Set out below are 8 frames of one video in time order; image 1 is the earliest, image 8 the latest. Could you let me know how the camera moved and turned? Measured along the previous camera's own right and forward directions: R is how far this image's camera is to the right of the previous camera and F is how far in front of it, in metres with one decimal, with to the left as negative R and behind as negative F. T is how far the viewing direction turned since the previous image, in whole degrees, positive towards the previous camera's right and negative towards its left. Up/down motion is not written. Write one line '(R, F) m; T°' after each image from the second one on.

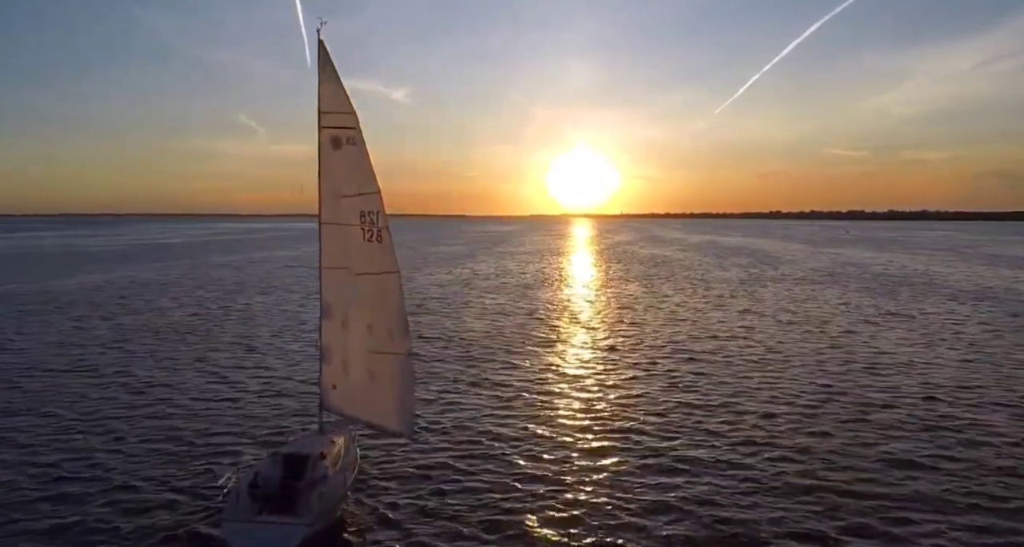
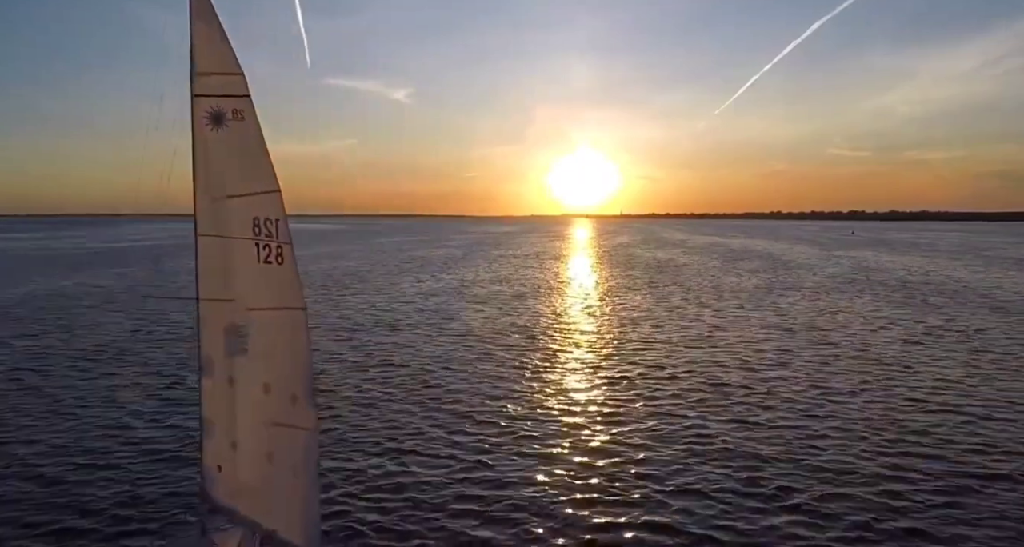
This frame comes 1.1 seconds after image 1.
(+0.4, +3.5) m; 0°
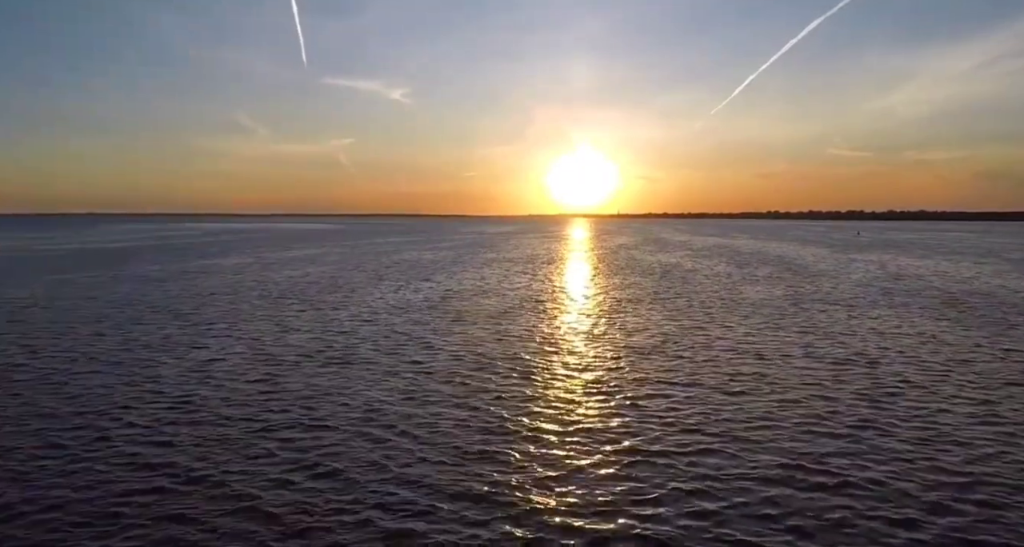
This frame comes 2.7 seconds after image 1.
(+0.6, +5.1) m; 0°
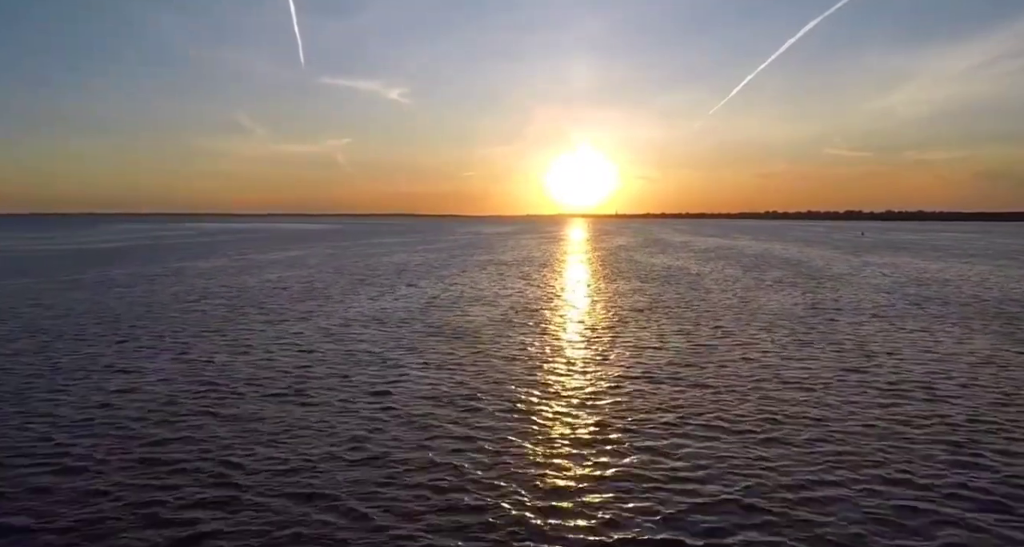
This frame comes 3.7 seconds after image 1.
(+0.4, +3.3) m; 0°
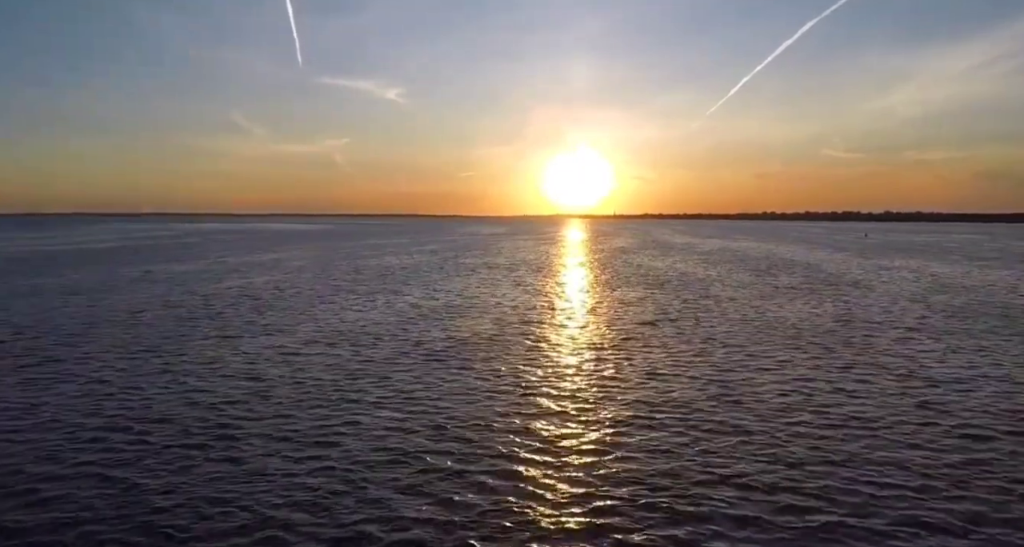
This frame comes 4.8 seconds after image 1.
(+0.4, +3.5) m; 0°
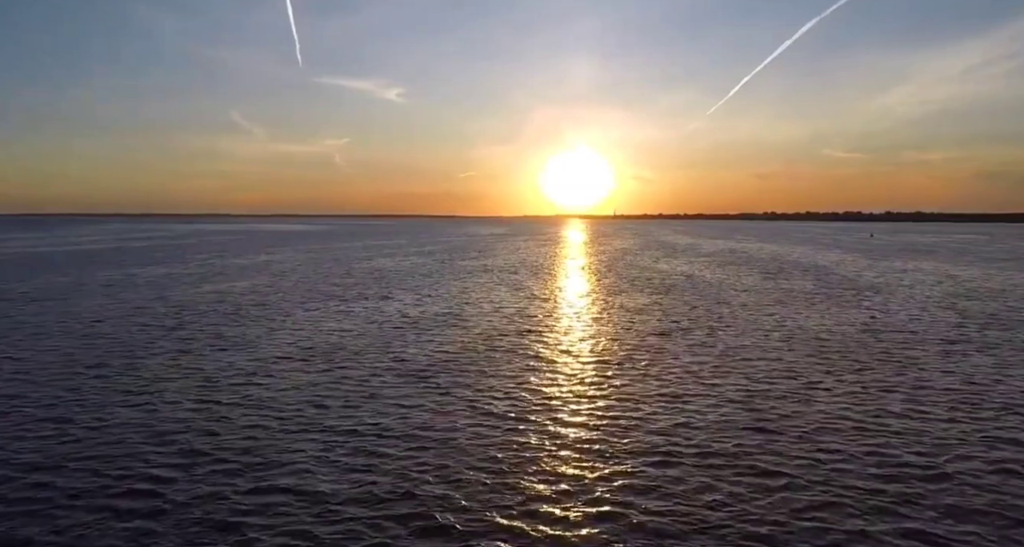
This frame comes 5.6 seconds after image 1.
(0.0, +2.6) m; 0°
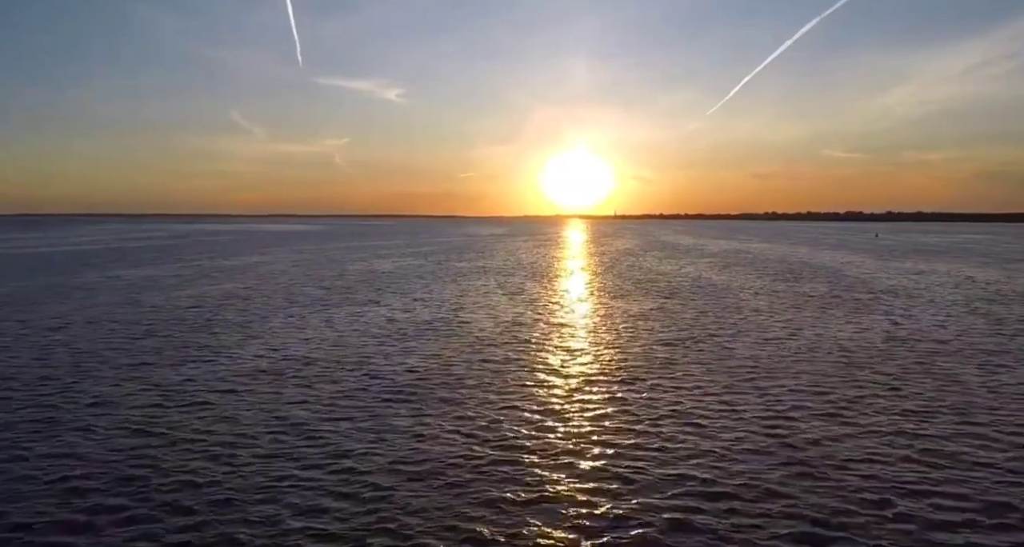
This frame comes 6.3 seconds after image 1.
(+0.1, +2.3) m; 0°
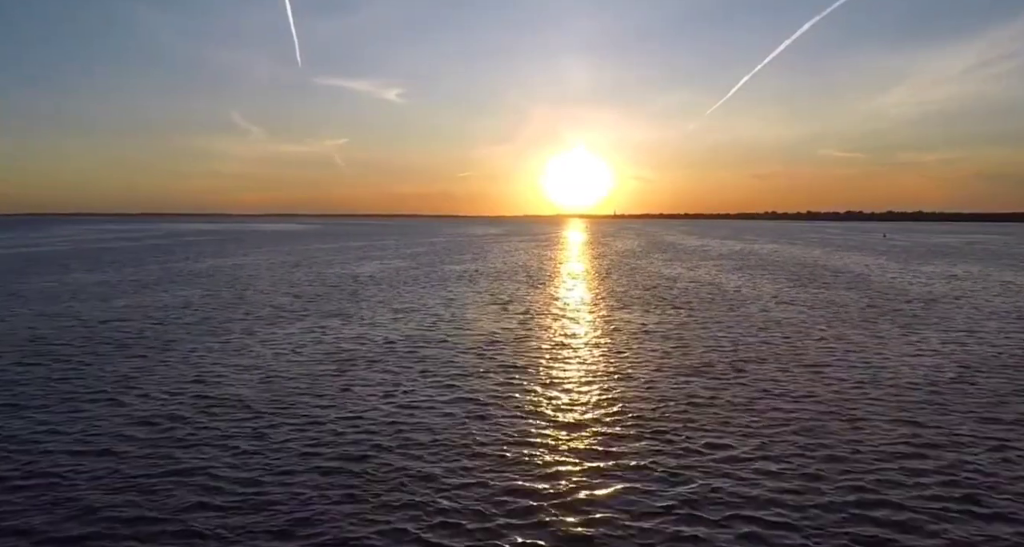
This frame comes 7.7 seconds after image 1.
(+0.4, +4.7) m; 0°
